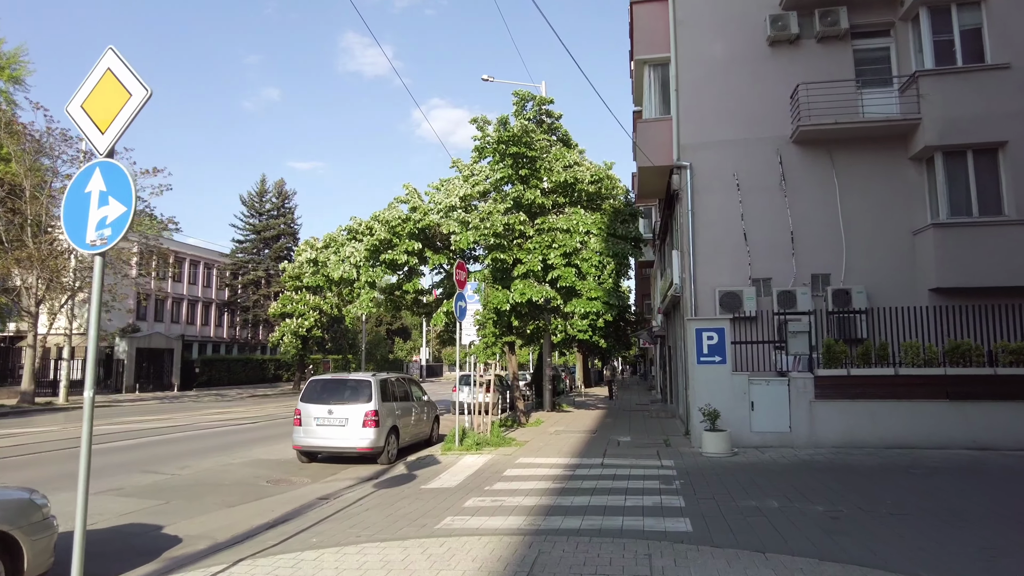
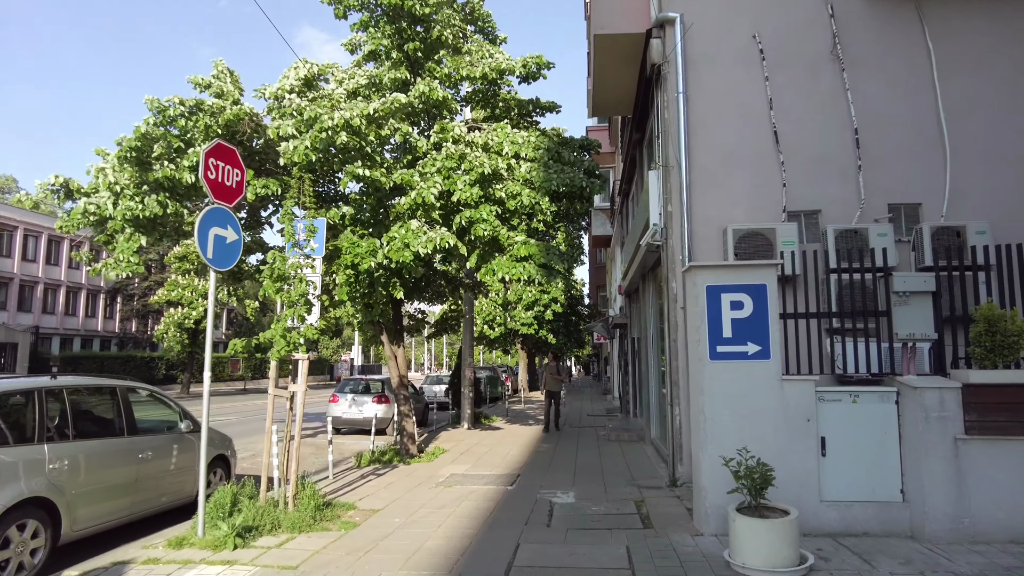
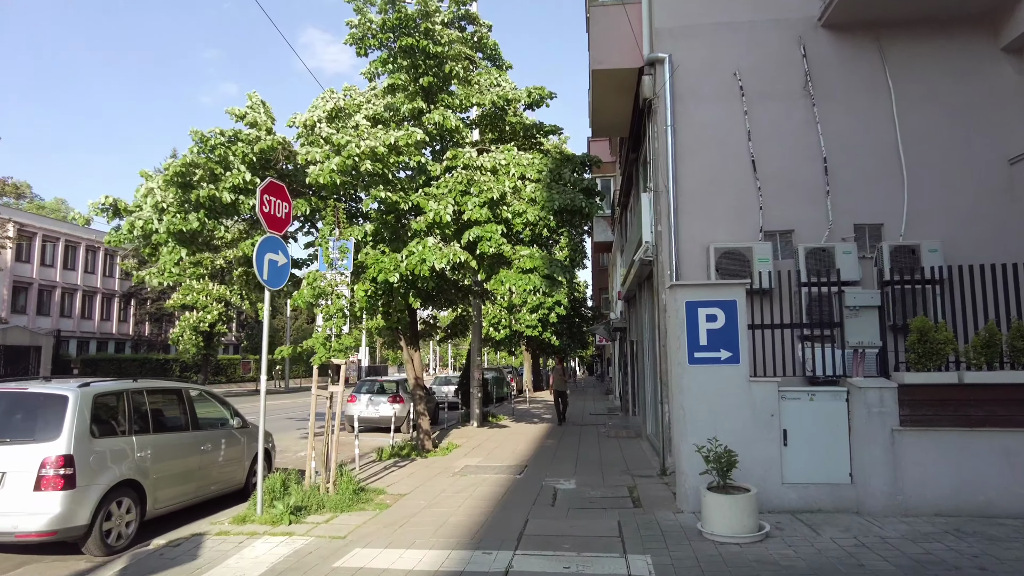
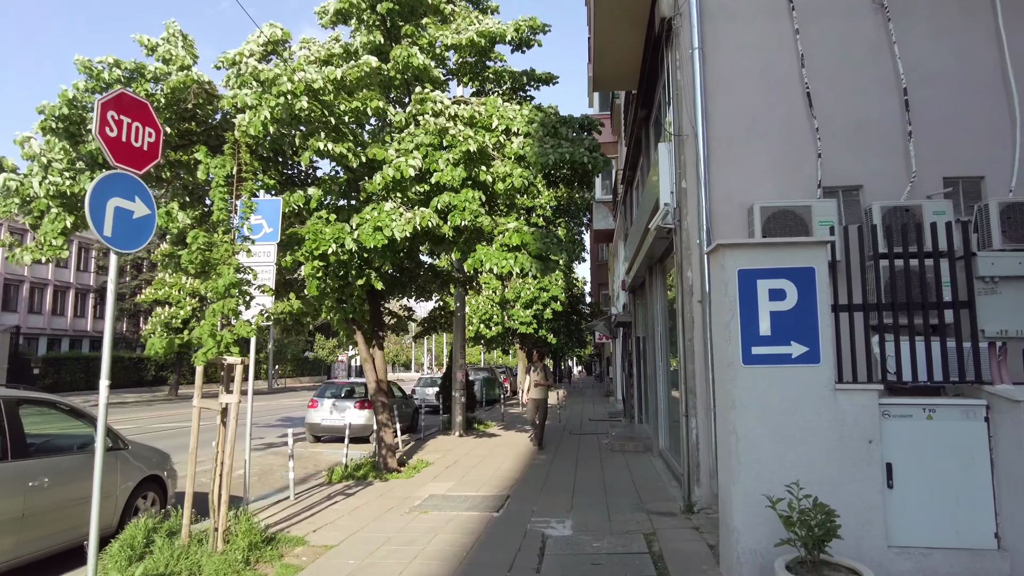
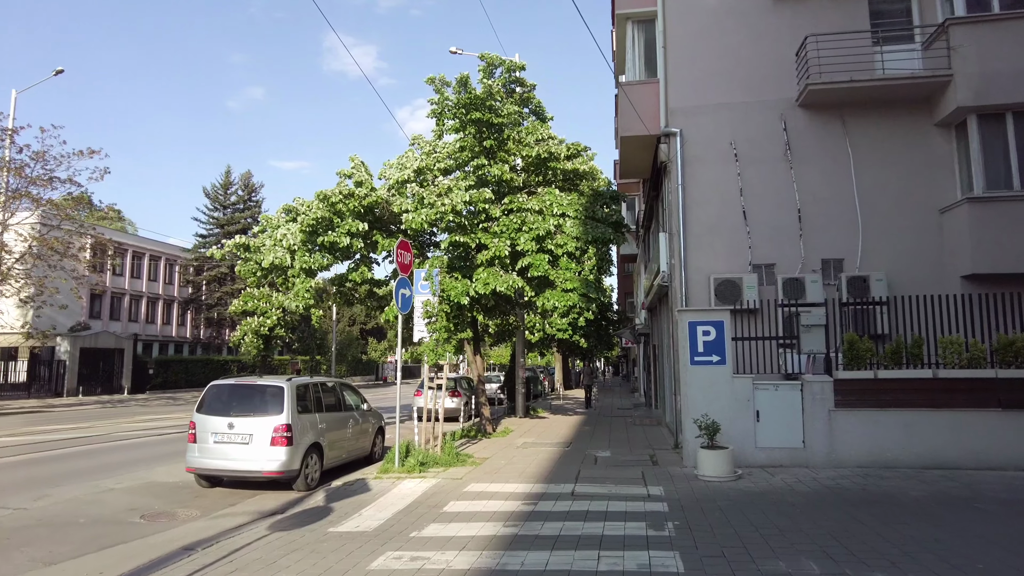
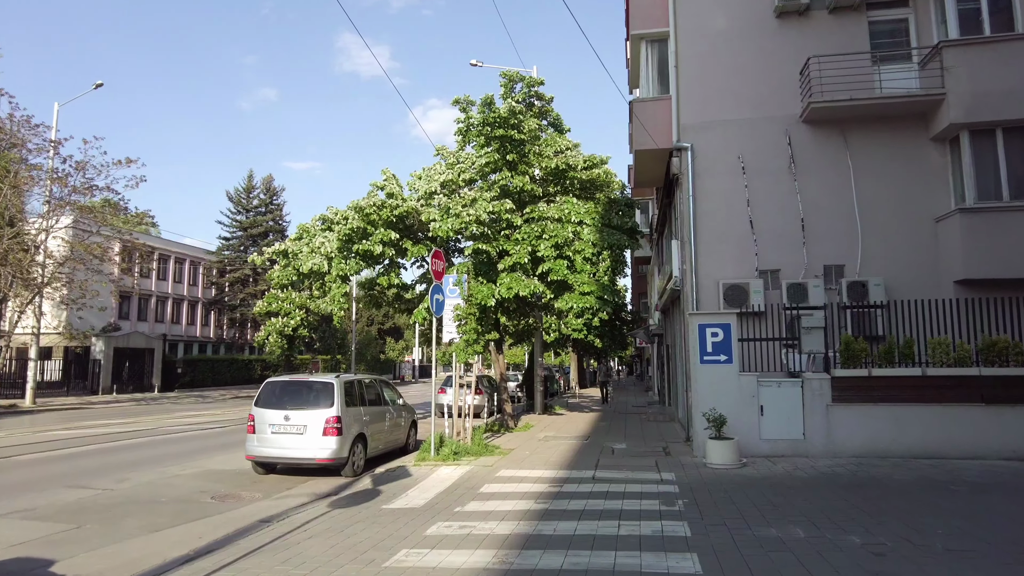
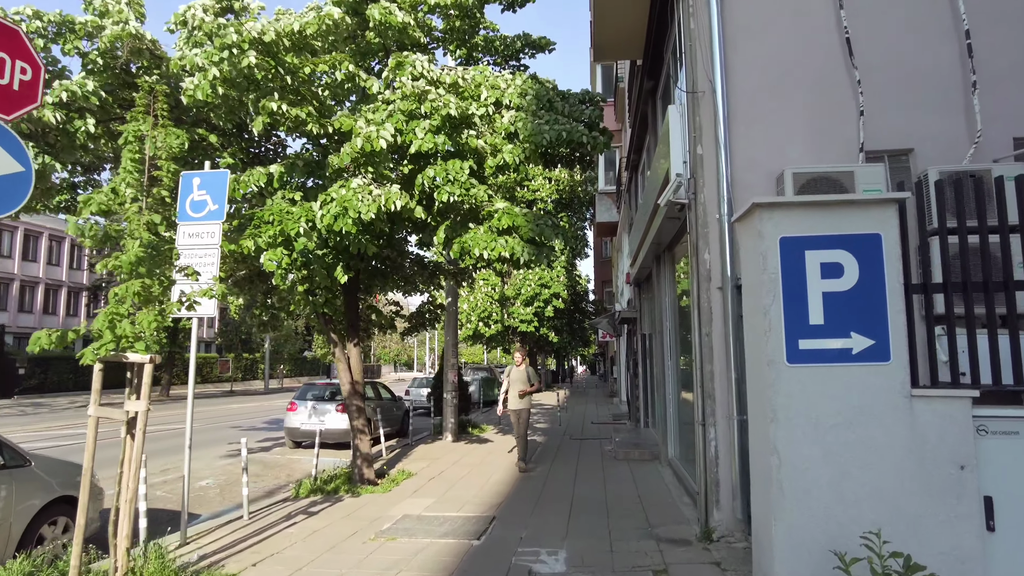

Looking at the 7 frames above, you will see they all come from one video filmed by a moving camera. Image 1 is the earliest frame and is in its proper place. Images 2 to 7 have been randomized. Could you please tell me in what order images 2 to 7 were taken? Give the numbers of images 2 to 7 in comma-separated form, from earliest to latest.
6, 5, 3, 2, 4, 7
